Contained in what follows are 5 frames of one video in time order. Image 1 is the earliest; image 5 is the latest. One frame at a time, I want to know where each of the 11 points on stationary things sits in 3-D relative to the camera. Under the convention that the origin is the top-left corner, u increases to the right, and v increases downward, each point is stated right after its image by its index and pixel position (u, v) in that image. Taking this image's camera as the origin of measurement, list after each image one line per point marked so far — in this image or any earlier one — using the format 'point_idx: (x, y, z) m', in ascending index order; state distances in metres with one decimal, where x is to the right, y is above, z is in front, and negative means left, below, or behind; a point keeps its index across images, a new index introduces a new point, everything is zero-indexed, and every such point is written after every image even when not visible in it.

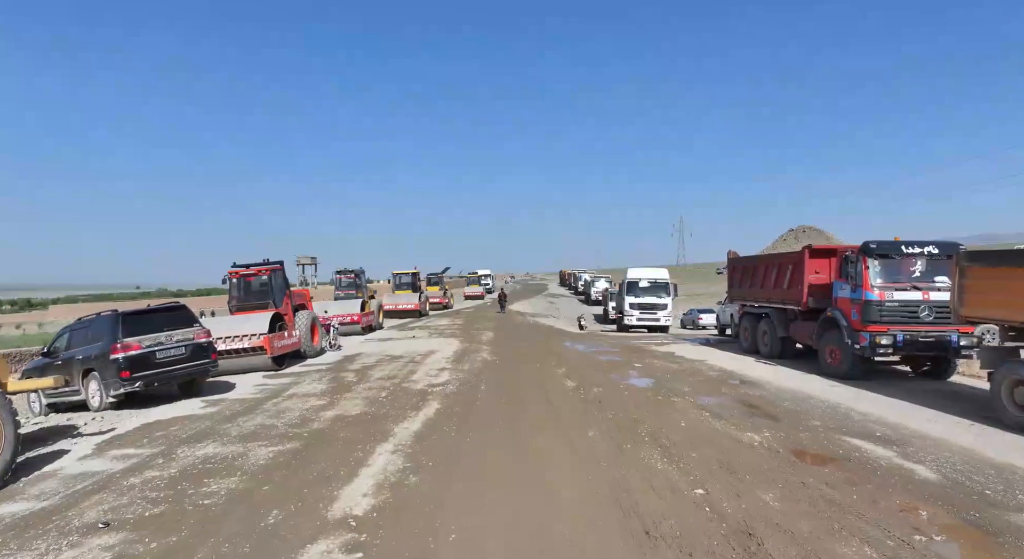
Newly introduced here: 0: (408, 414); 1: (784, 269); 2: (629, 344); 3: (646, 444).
0: (-1.7, -2.2, +9.1) m
1: (+6.8, +0.2, +13.7) m
2: (+3.9, -2.2, +18.4) m
3: (+1.8, -2.2, +7.4) m
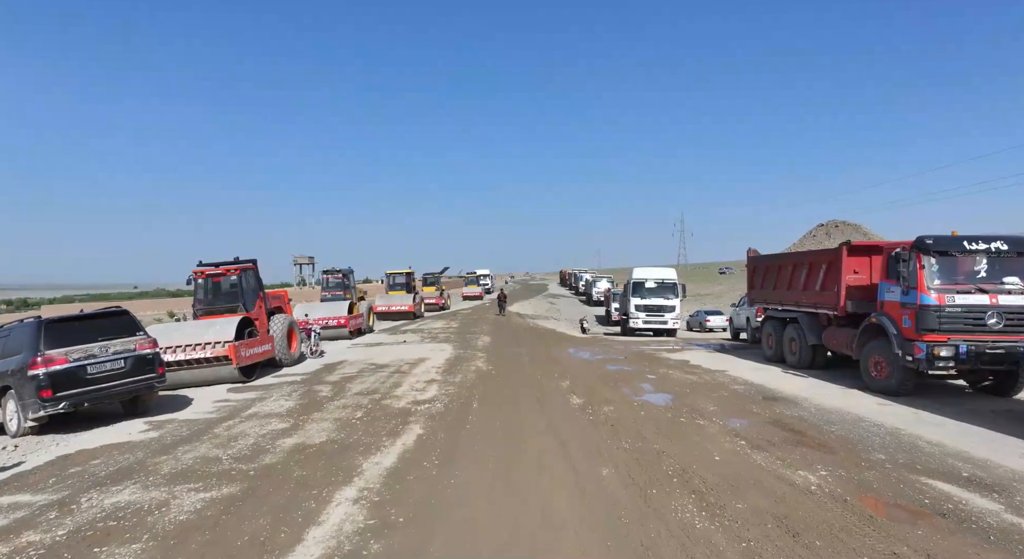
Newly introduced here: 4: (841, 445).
0: (-1.8, -2.3, +7.5) m
1: (+6.7, +0.2, +12.1) m
2: (+3.9, -2.2, +16.9) m
3: (+1.8, -2.3, +5.9) m
4: (+4.4, -2.2, +7.3) m
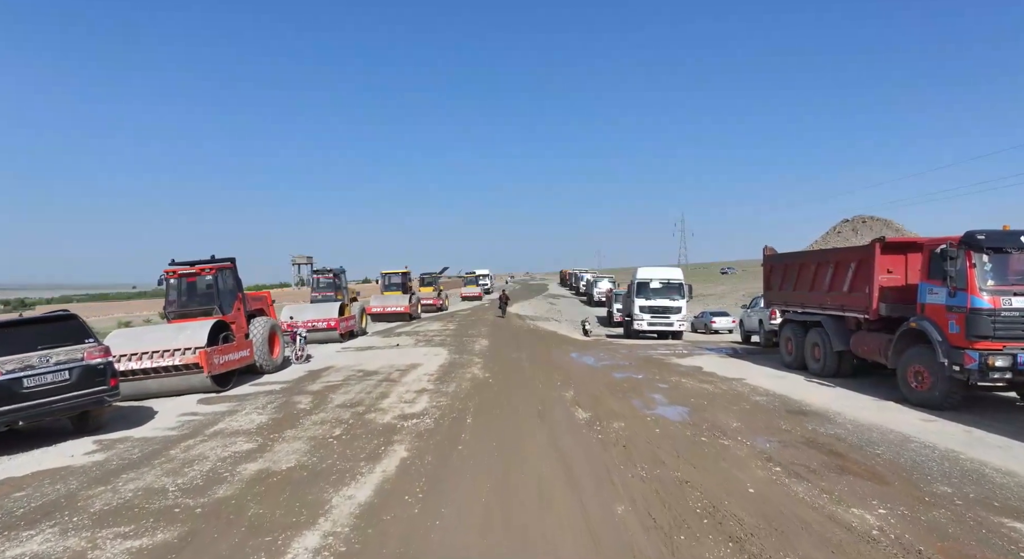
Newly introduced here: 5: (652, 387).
0: (-1.8, -2.3, +6.5) m
1: (+6.7, +0.2, +11.1) m
2: (+3.9, -2.2, +15.8) m
3: (+1.7, -2.3, +4.8) m
4: (+4.3, -2.2, +6.2) m
5: (+2.9, -2.2, +11.3) m
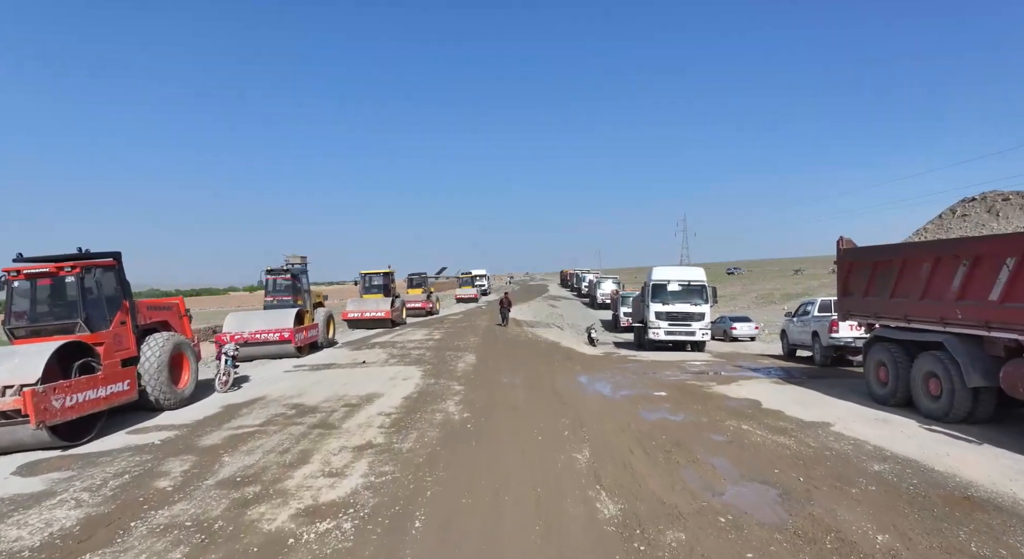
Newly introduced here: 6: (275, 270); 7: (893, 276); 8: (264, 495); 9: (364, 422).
0: (-2.0, -2.3, +2.9) m
1: (+6.5, +0.2, +7.5) m
2: (+3.7, -2.3, +12.2) m
3: (+1.5, -2.3, +1.2) m
4: (+4.1, -2.2, +2.6) m
5: (+2.7, -2.3, +7.7) m
6: (-7.9, +0.3, +18.4) m
7: (+6.5, +0.1, +9.4) m
8: (-2.7, -2.3, +6.0) m
9: (-2.4, -2.3, +9.0) m
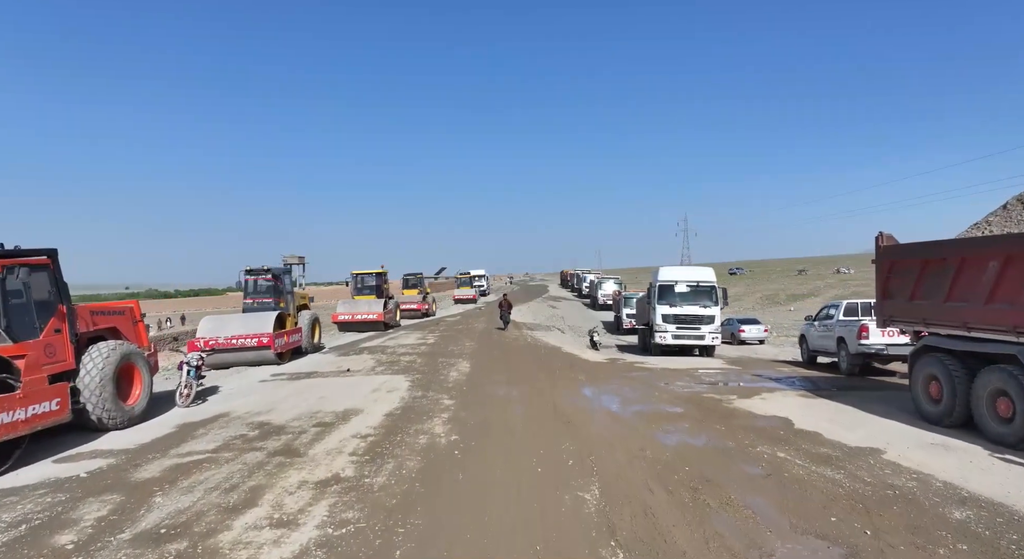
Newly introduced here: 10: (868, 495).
0: (-2.1, -2.3, +1.6) m
1: (+6.4, +0.2, +6.2) m
2: (+3.6, -2.3, +11.0) m
3: (+1.5, -2.3, 0.0) m
4: (+4.1, -2.3, +1.4) m
5: (+2.6, -2.3, +6.4) m
6: (-8.0, +0.3, +17.1) m
7: (+6.4, +0.1, +8.1) m
8: (-2.7, -2.3, +4.7) m
9: (-2.5, -2.3, +7.7) m
10: (+3.7, -2.3, +5.8) m
